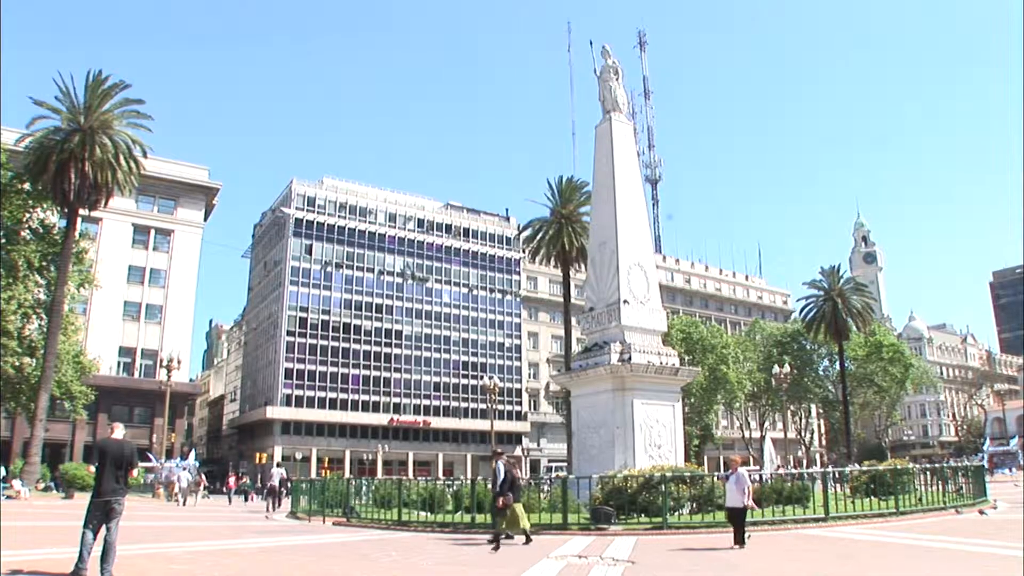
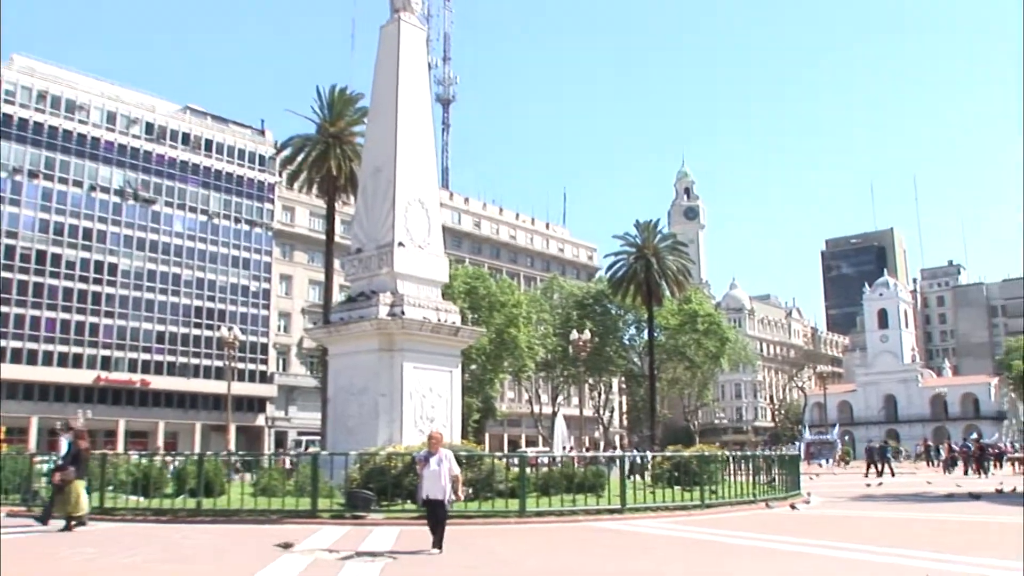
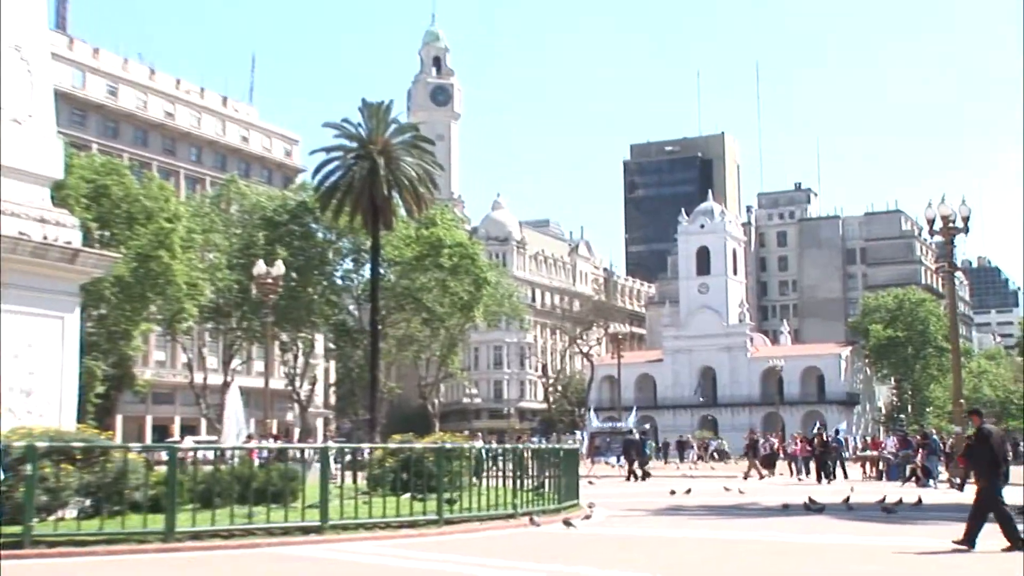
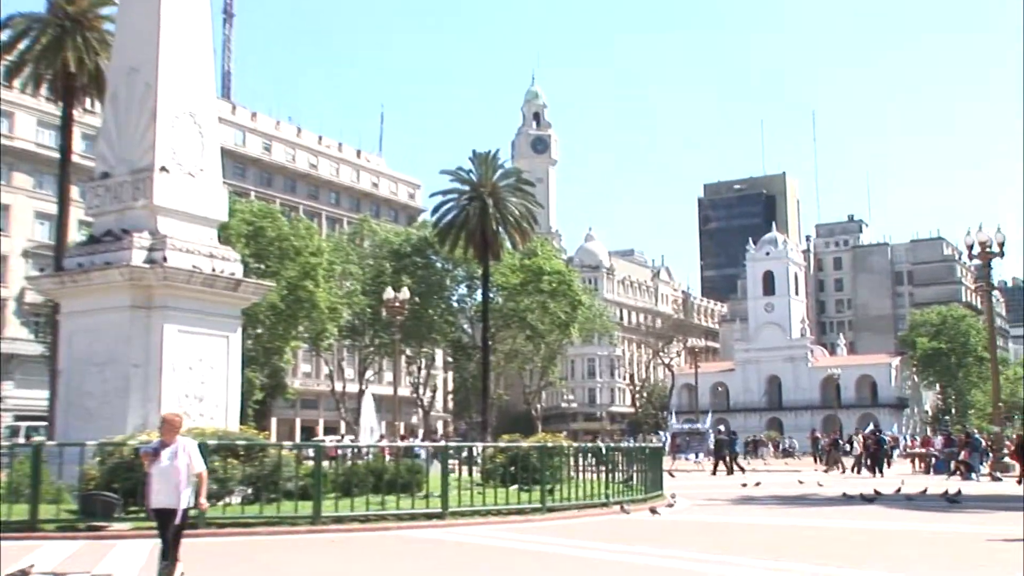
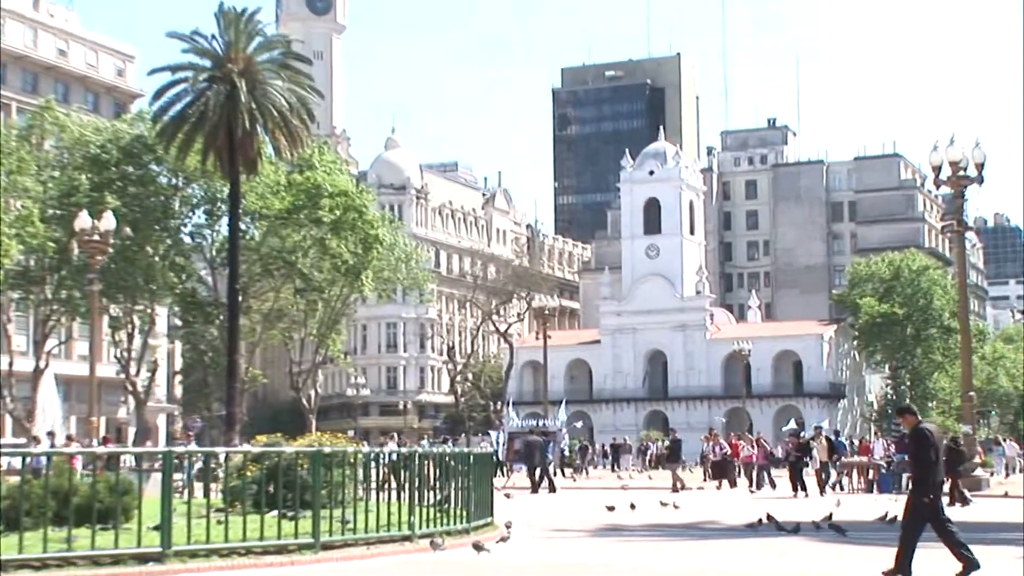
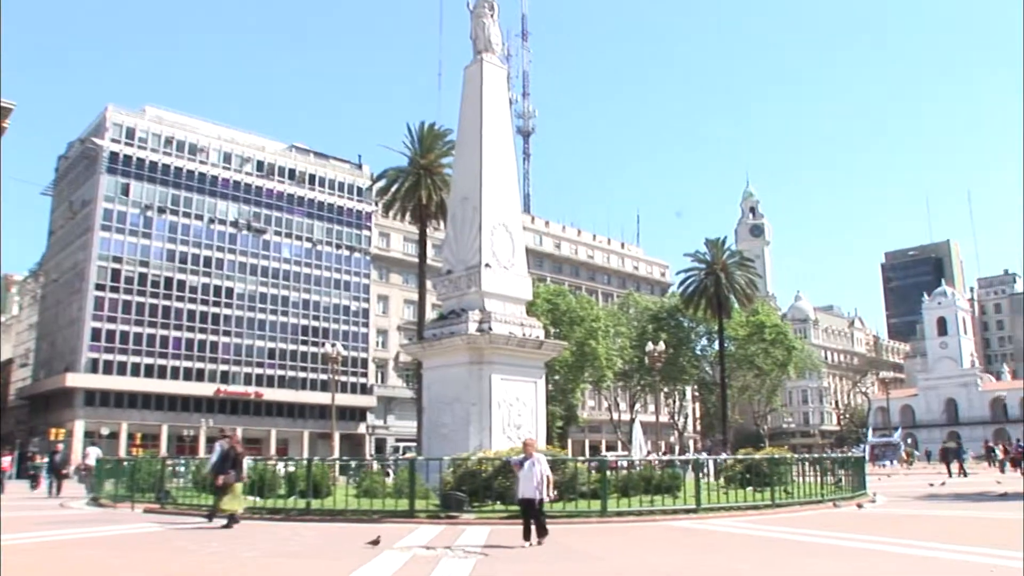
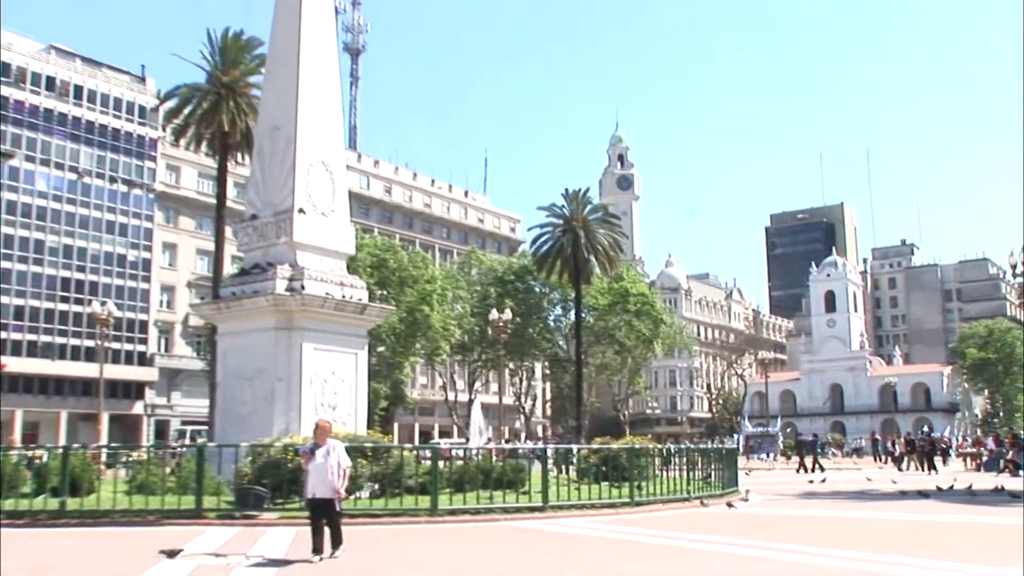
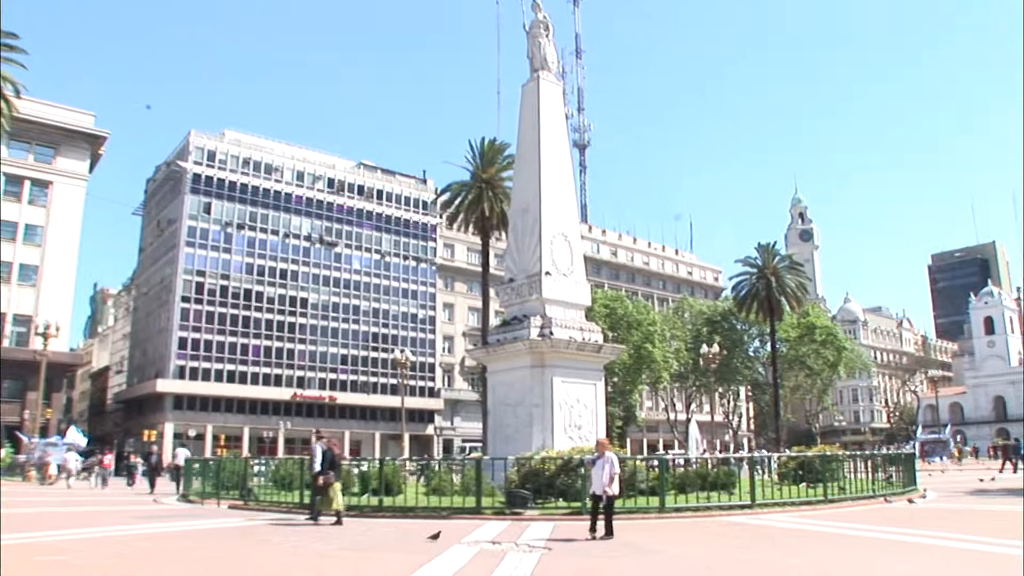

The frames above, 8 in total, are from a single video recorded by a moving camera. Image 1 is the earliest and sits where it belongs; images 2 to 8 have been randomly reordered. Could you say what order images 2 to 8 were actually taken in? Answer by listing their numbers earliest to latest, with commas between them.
8, 6, 2, 7, 4, 3, 5
